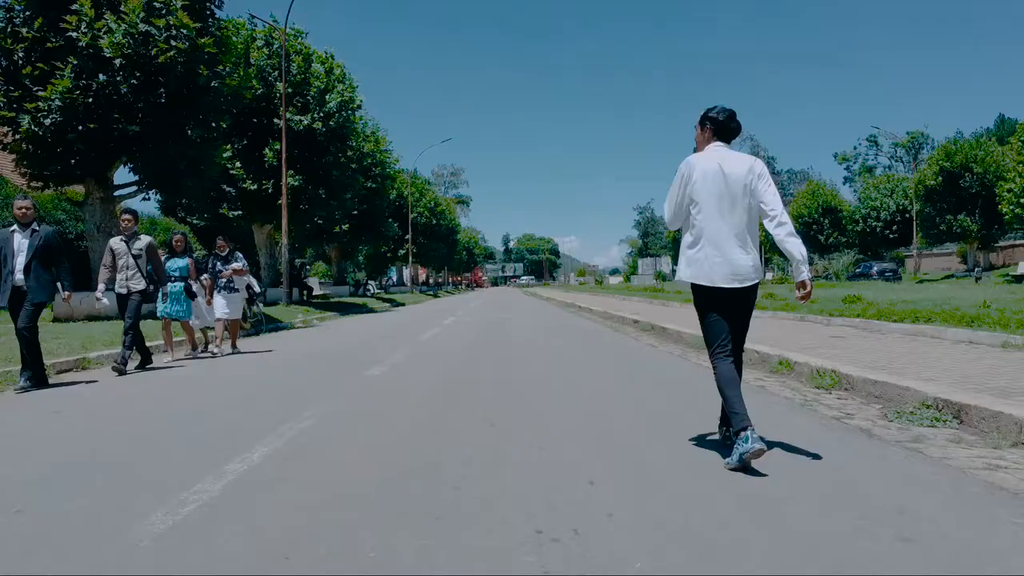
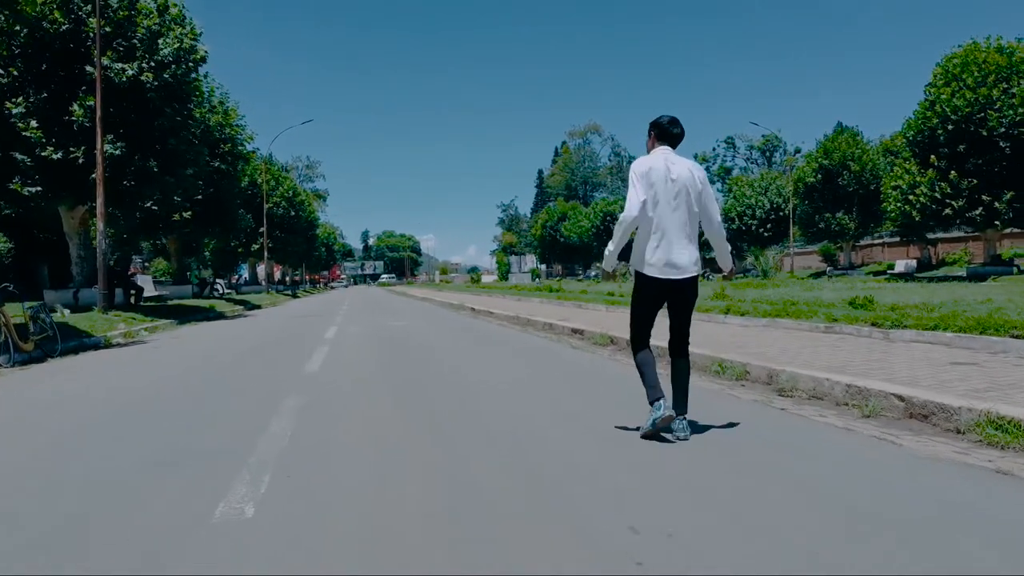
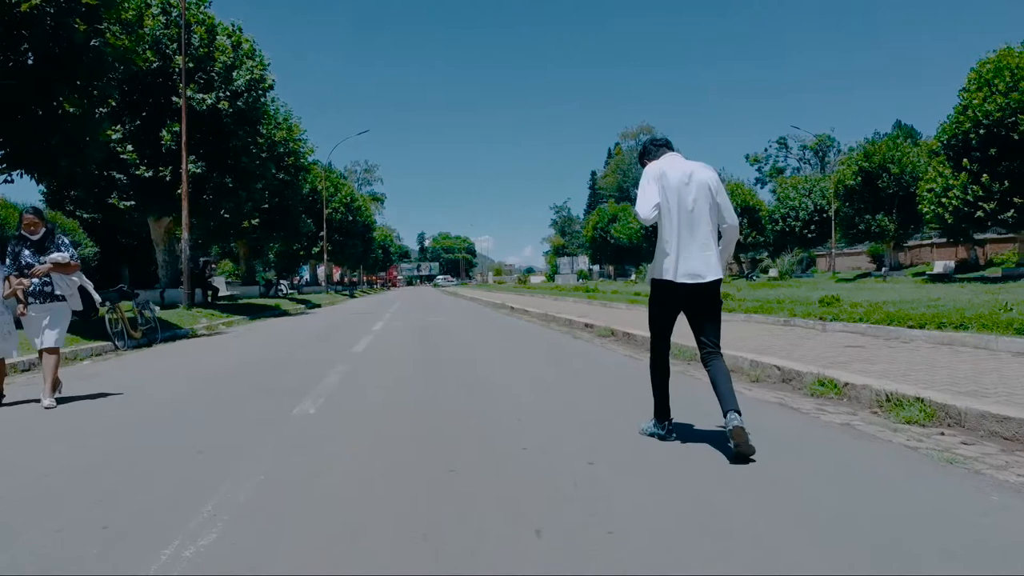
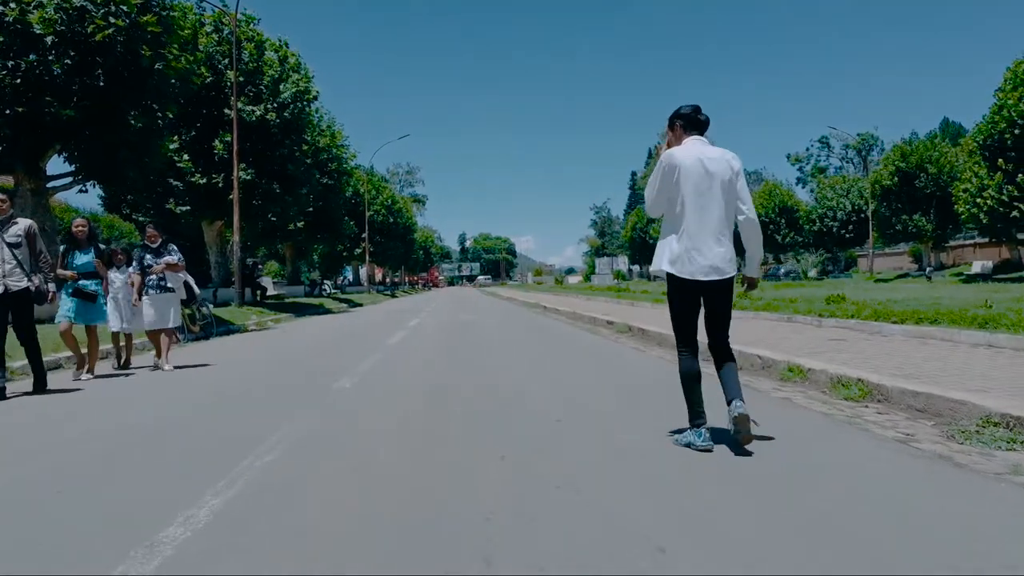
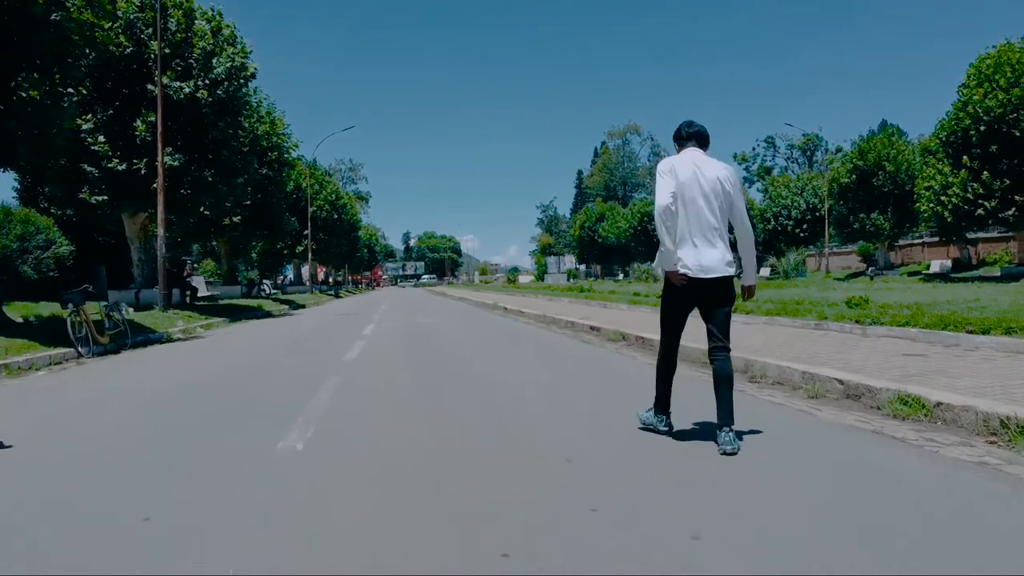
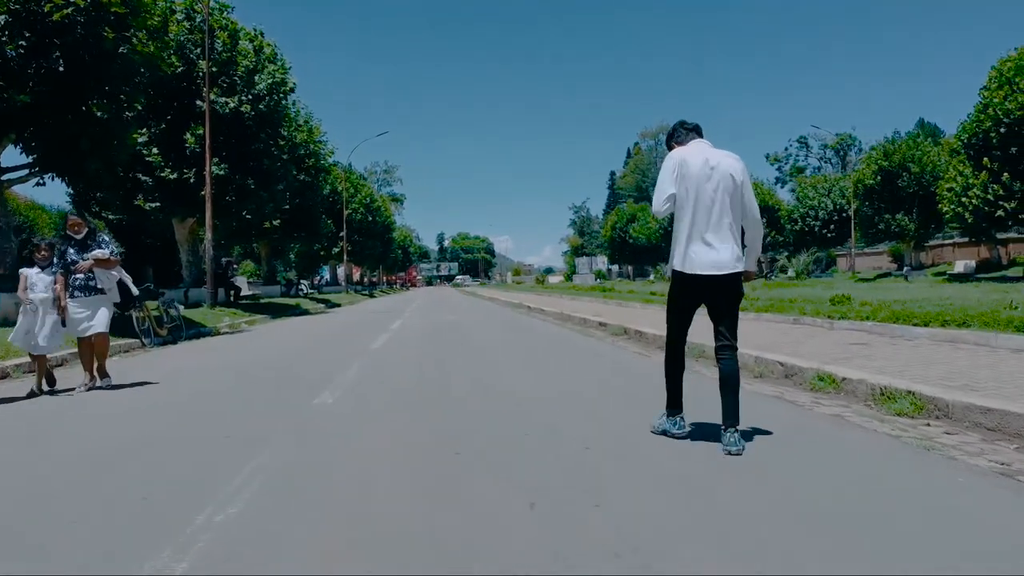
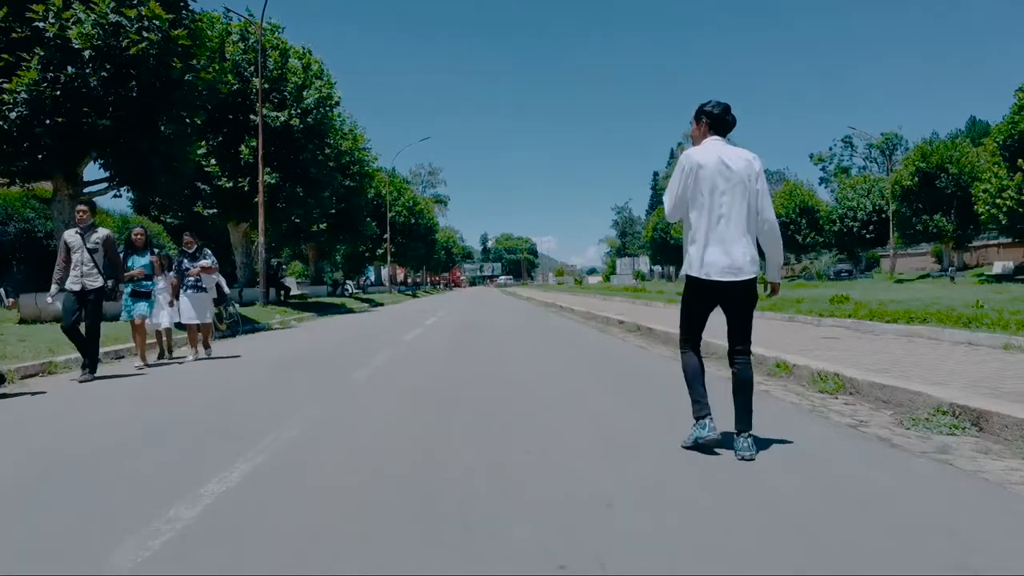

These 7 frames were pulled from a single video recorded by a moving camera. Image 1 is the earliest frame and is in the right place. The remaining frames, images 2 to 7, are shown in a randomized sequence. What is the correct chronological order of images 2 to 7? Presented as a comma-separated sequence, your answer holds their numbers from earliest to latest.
7, 4, 6, 3, 5, 2
